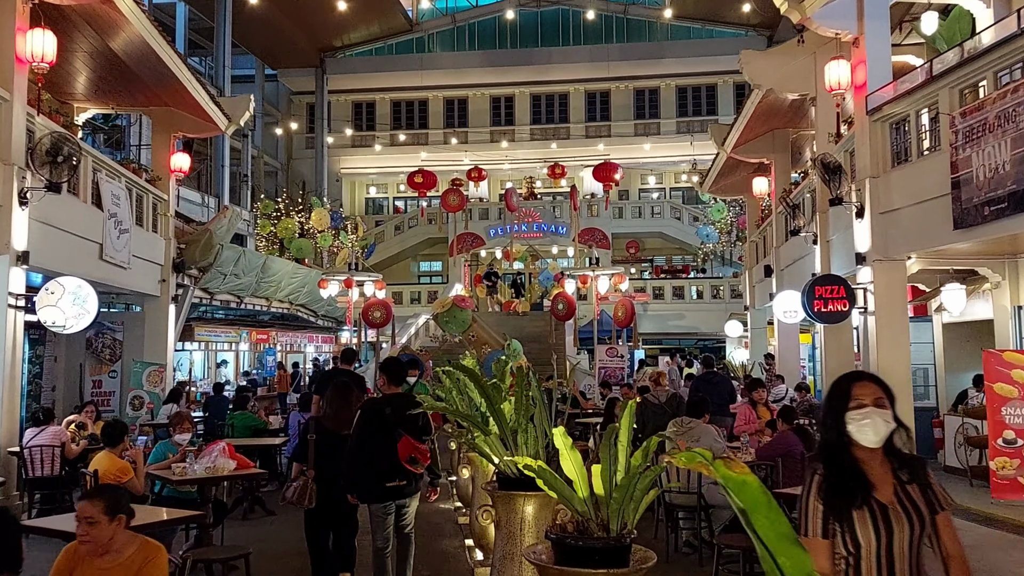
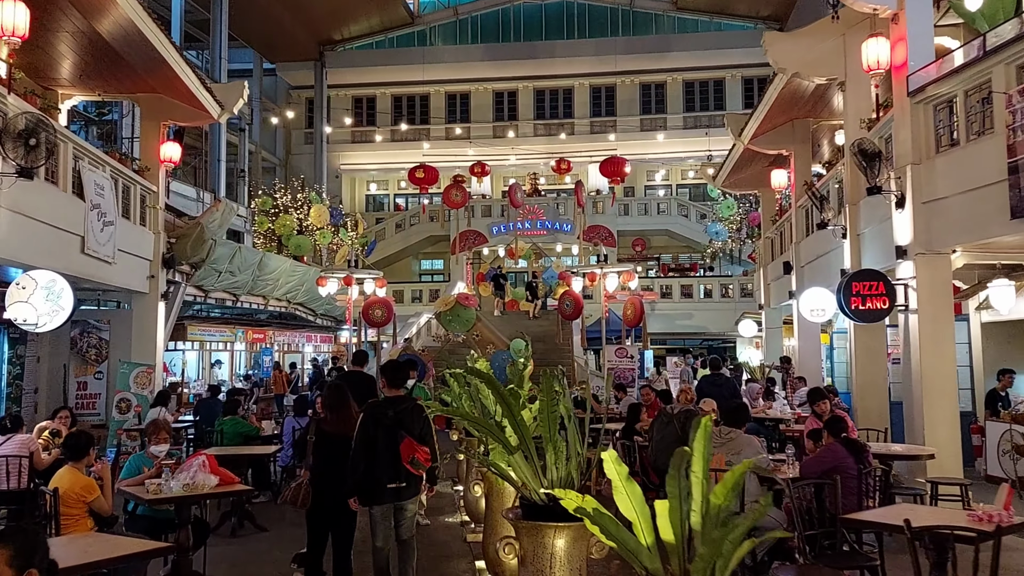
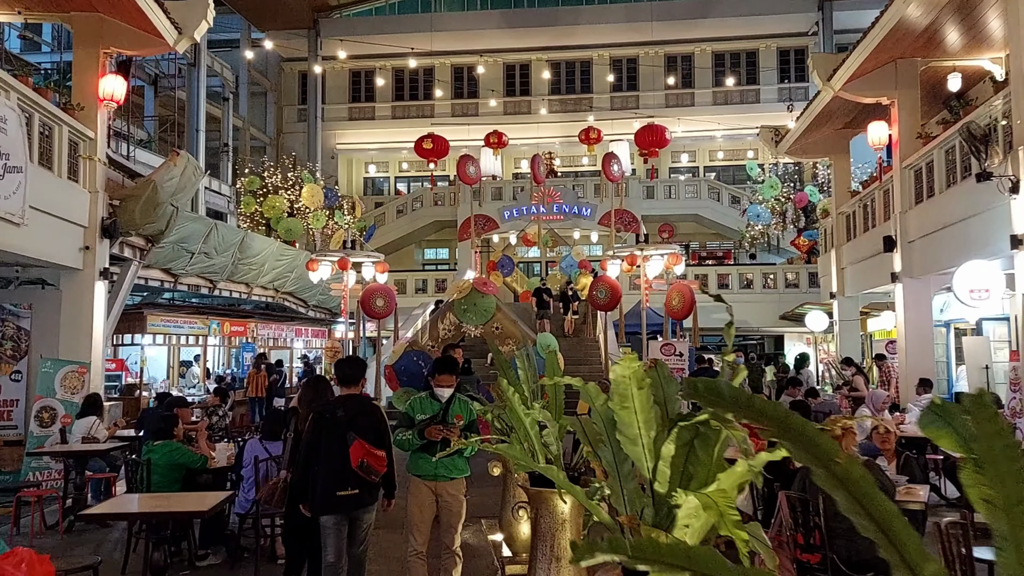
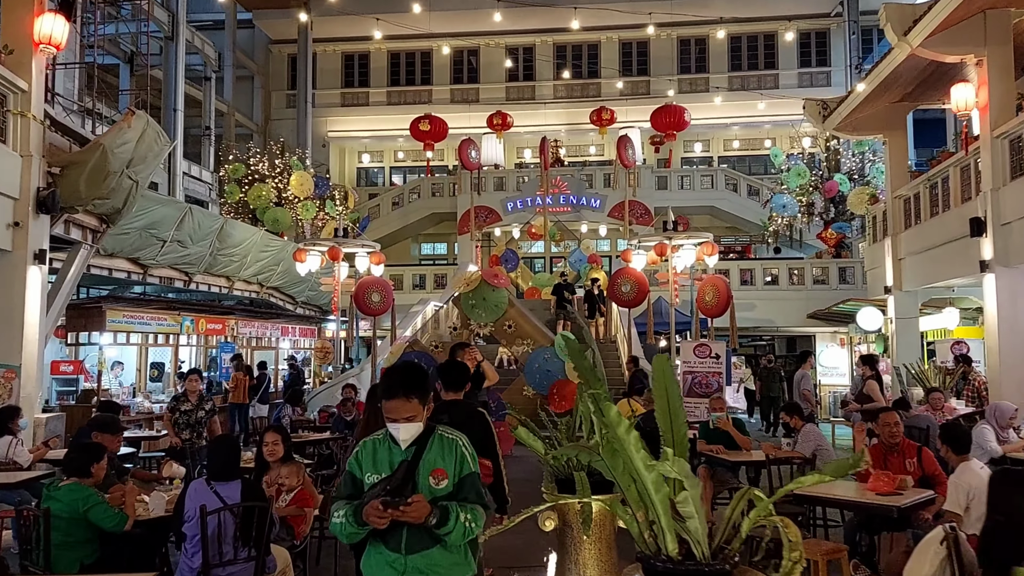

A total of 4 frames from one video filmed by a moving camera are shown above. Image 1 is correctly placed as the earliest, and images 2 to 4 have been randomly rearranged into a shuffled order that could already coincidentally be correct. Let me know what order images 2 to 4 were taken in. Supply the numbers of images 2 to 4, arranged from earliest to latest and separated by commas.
2, 3, 4
